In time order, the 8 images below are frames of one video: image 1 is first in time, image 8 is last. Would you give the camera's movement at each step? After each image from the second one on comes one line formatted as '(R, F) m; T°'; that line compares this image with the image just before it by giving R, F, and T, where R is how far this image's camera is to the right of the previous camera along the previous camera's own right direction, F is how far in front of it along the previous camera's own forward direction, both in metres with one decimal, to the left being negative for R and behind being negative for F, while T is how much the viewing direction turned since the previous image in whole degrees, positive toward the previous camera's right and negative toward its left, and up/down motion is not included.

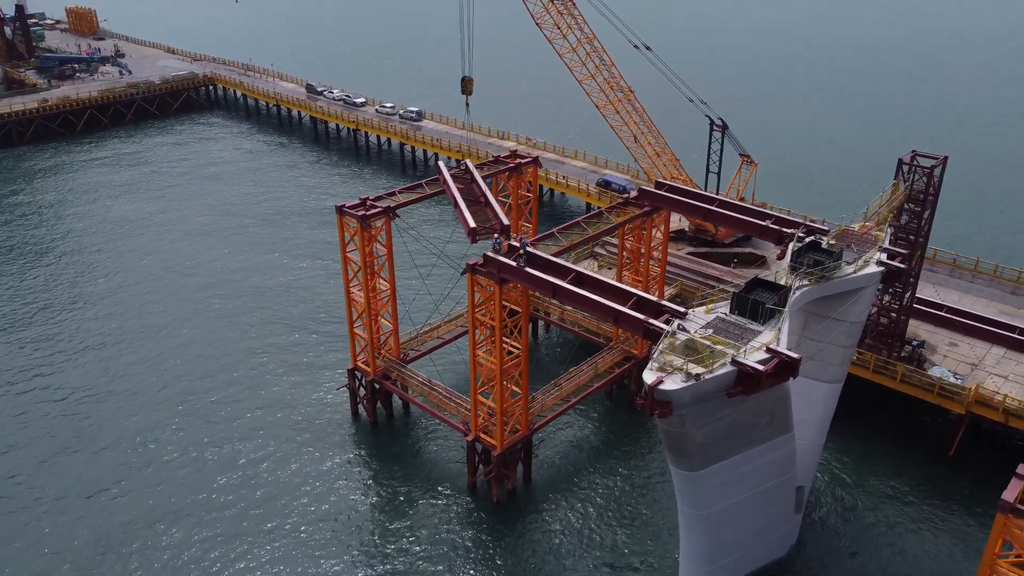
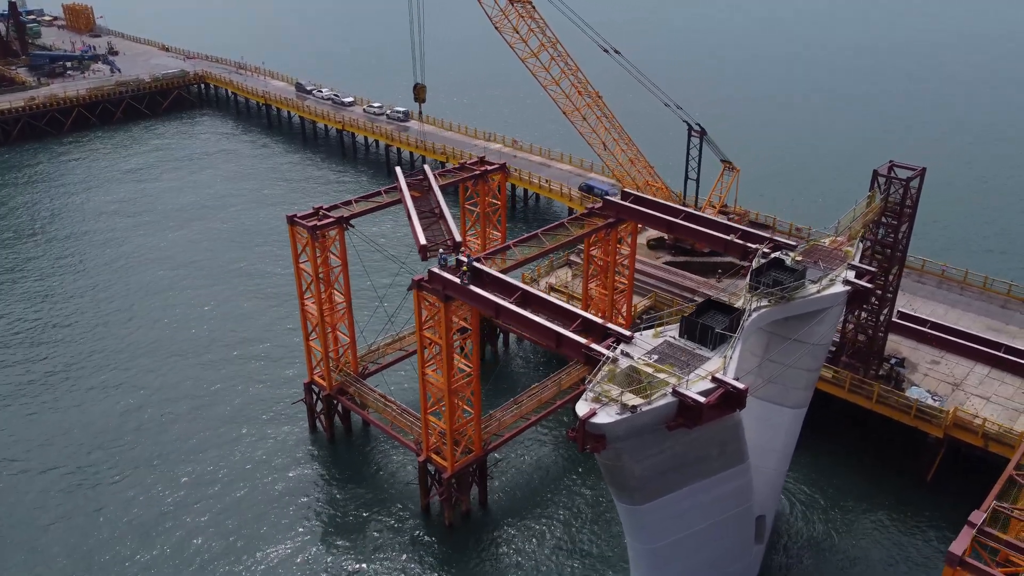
(+3.2, +1.9) m; -1°
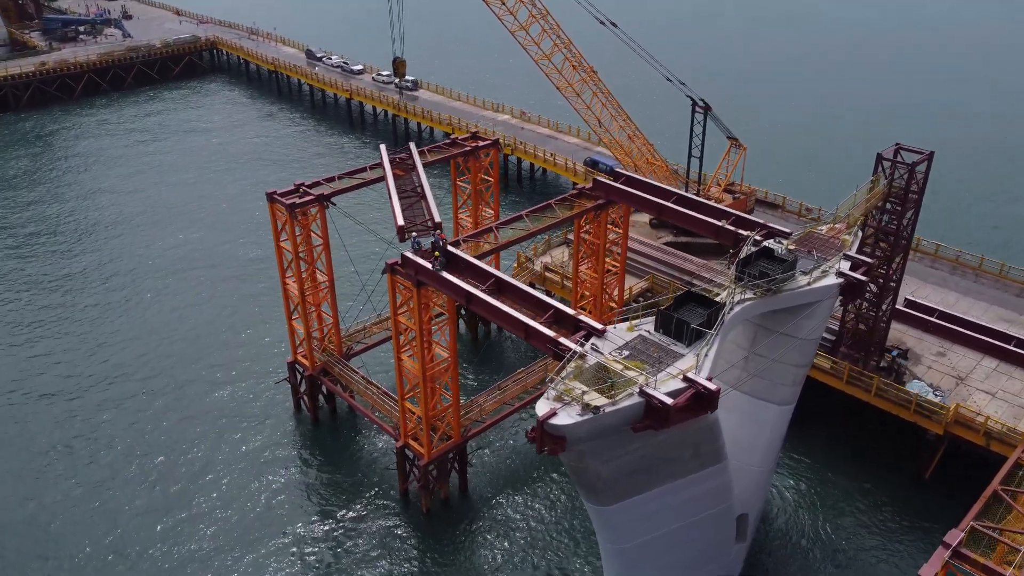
(+2.3, +1.6) m; -2°
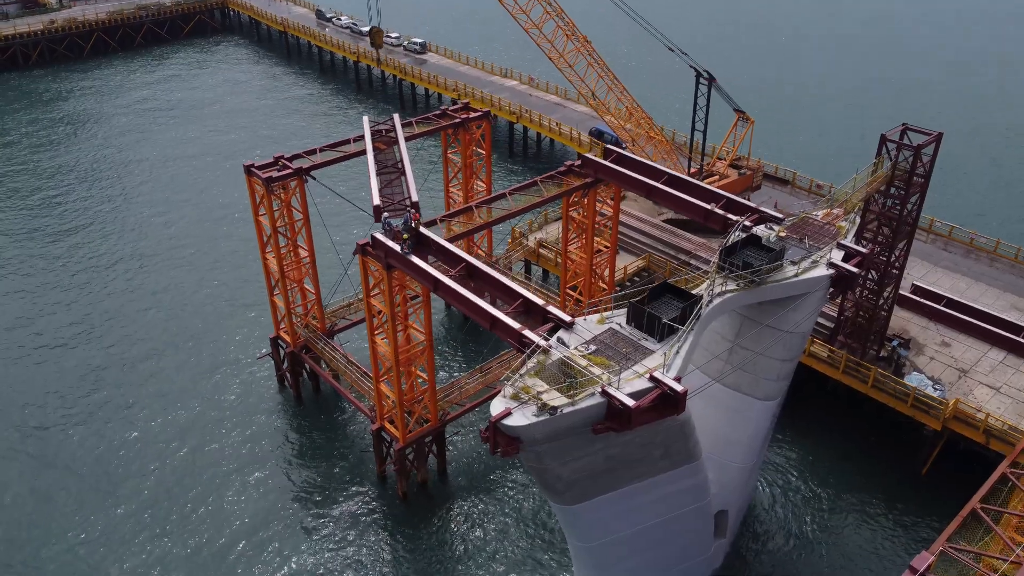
(+2.3, +1.6) m; -2°
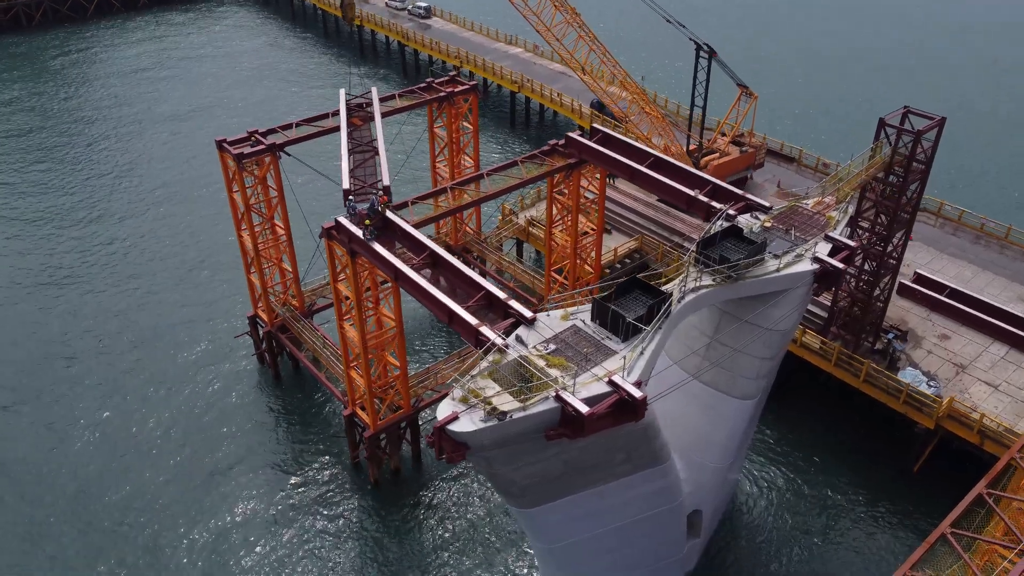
(+2.2, +1.6) m; -1°
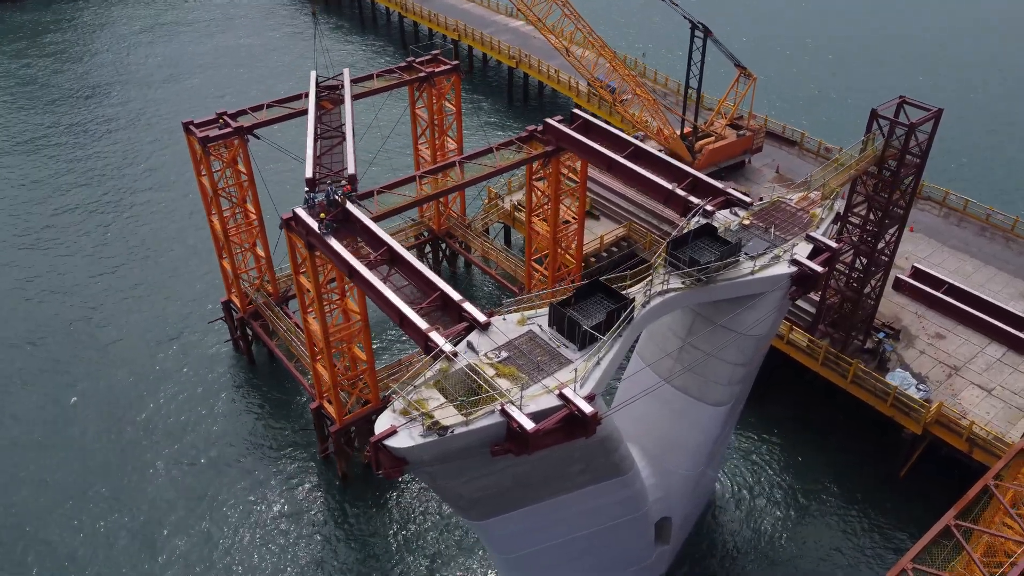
(+2.2, +1.5) m; -1°
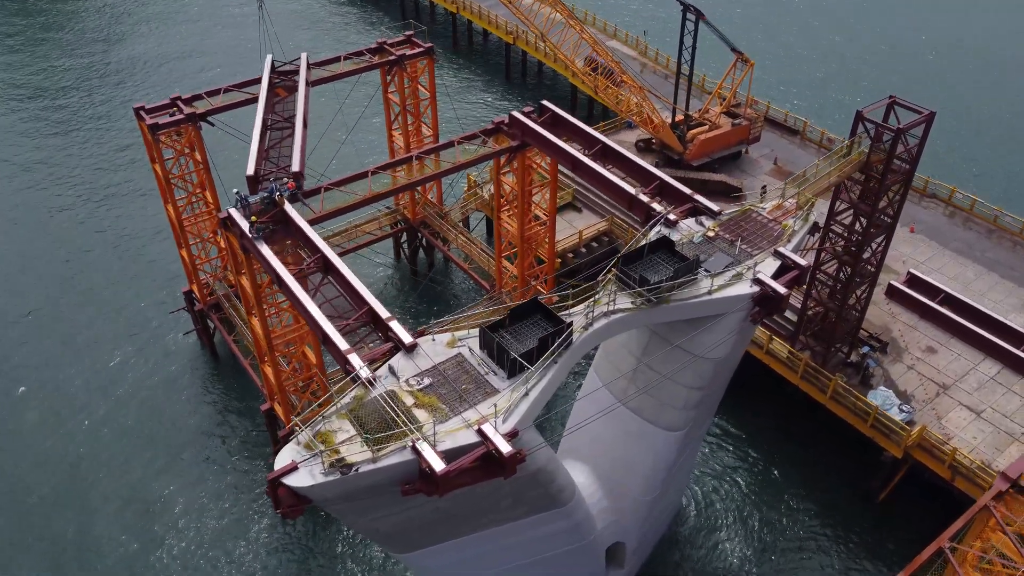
(+3.1, +2.2) m; -2°
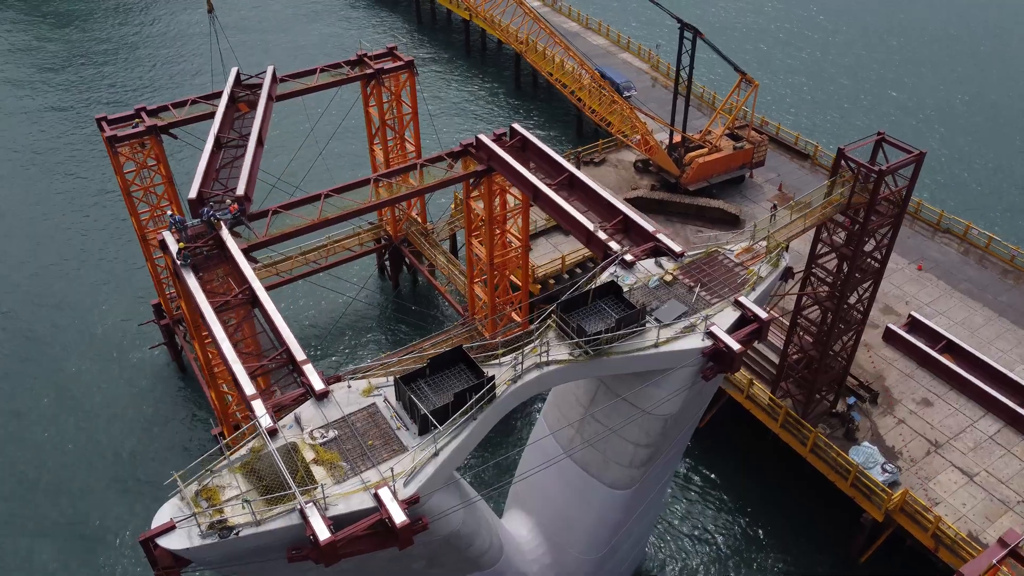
(+3.5, +2.0) m; -3°
